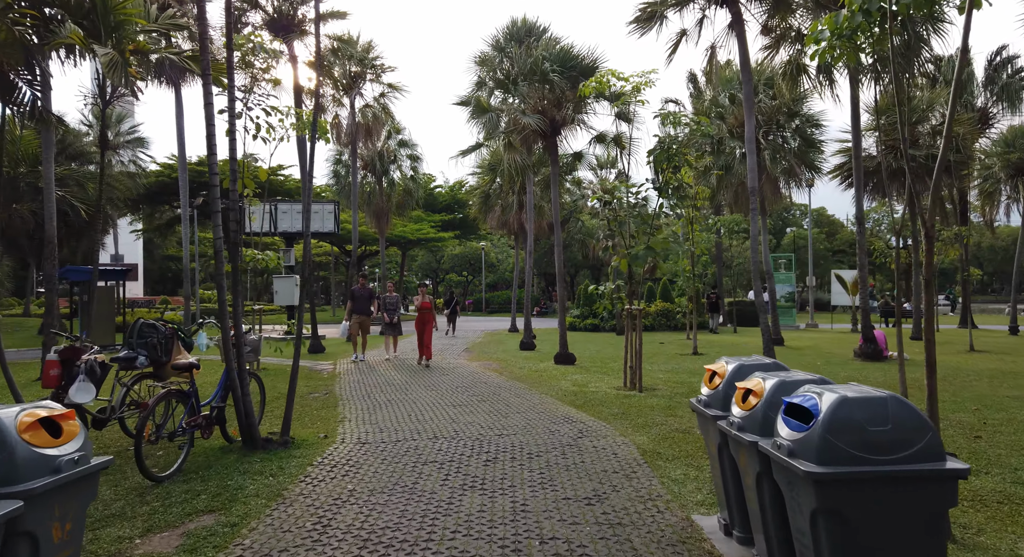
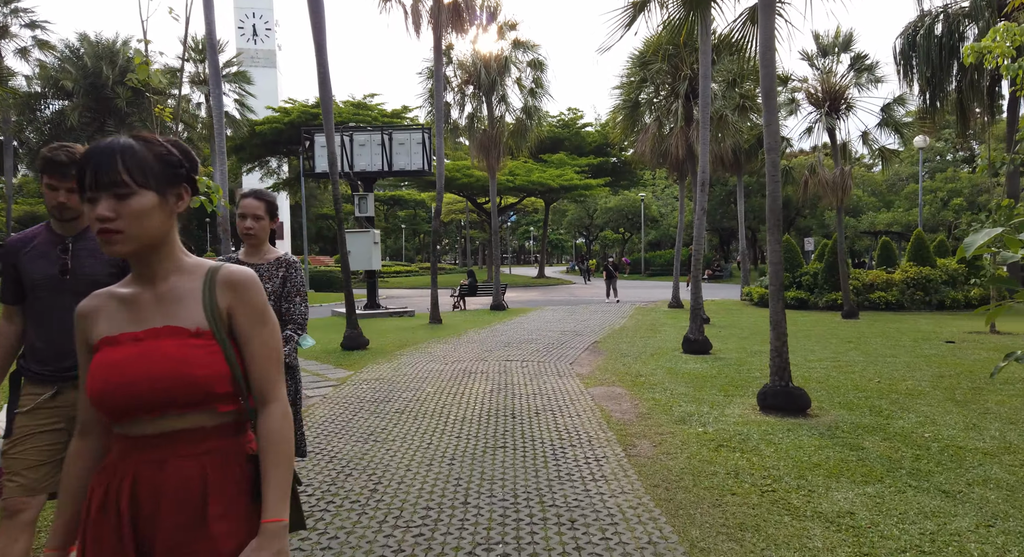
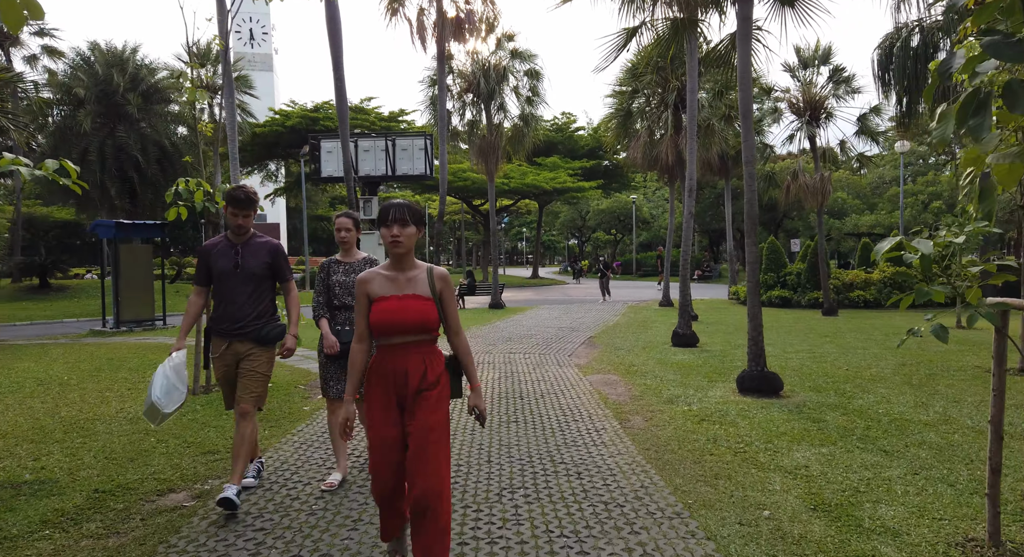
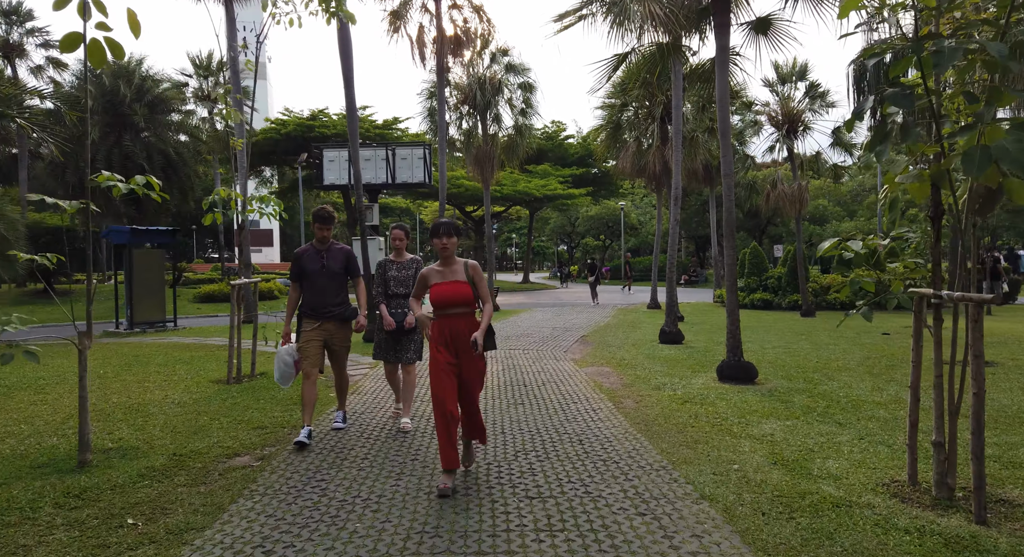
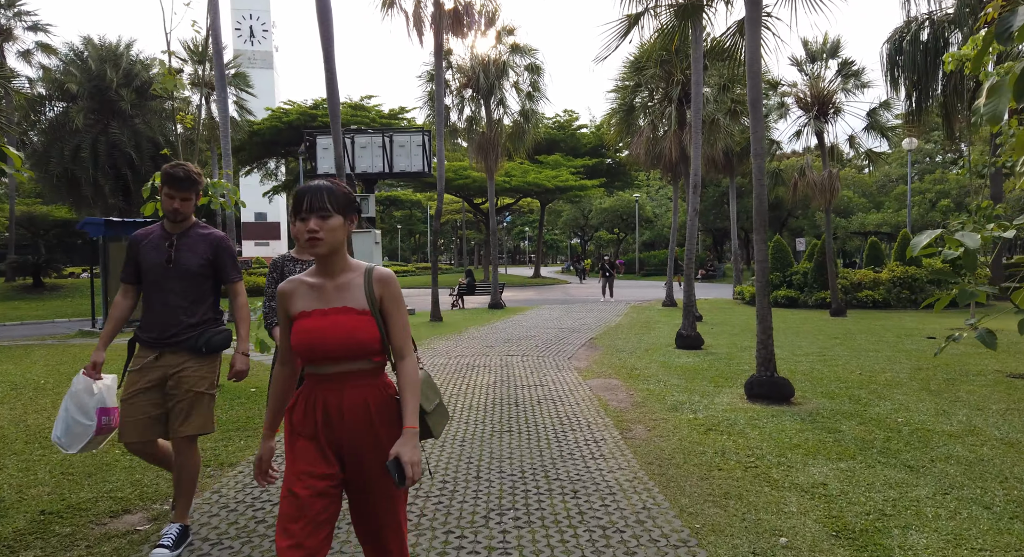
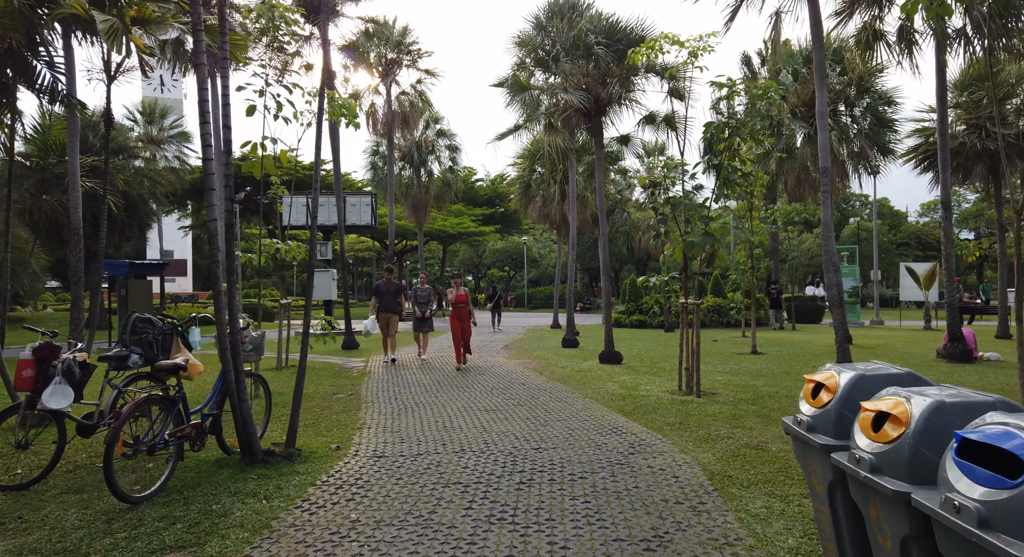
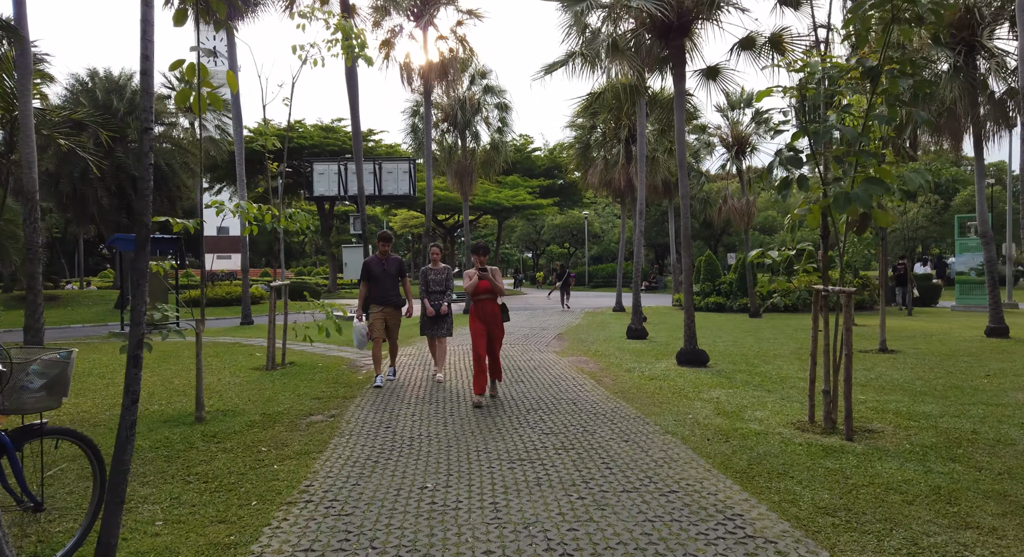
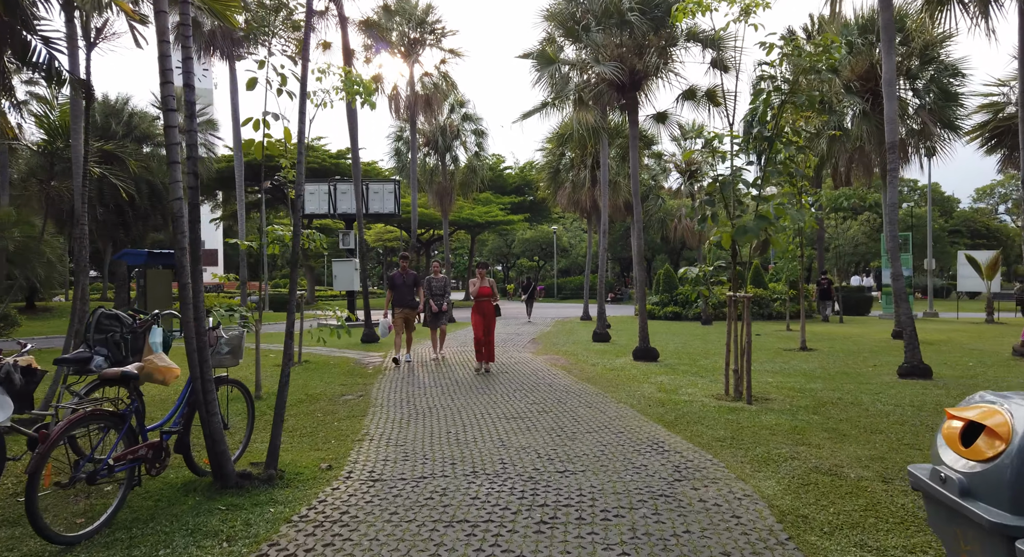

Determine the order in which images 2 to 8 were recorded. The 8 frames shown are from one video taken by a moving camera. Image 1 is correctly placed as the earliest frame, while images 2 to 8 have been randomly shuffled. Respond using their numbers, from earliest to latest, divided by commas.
6, 8, 7, 4, 3, 5, 2
